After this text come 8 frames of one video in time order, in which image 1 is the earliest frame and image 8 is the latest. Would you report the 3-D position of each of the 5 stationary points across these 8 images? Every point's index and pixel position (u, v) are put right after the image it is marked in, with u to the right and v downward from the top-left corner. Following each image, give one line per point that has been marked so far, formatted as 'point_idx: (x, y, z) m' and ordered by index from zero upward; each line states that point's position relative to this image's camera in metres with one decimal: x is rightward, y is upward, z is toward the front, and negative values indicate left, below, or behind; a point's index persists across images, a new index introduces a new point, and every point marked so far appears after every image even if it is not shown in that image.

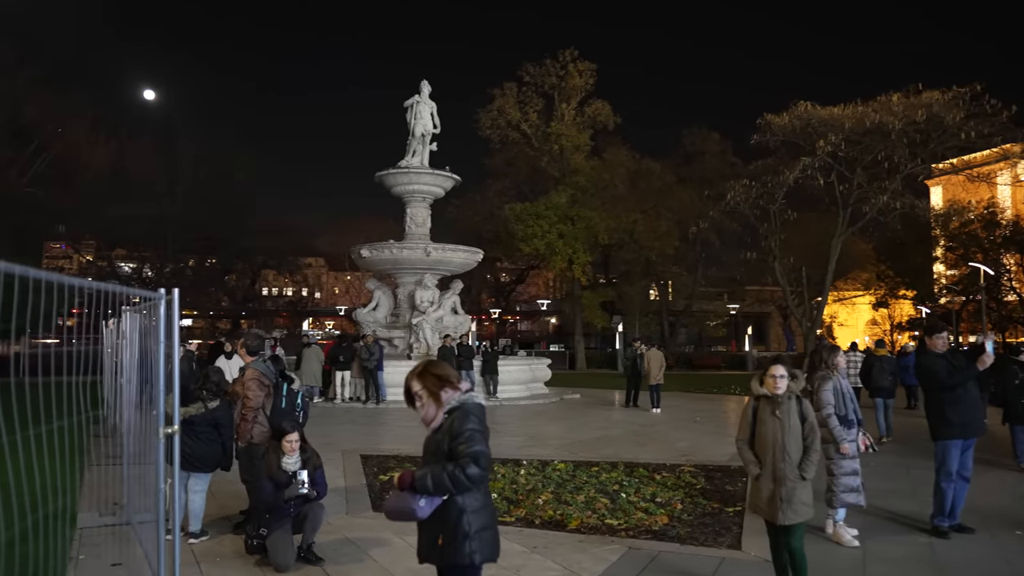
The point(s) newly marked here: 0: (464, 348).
0: (-1.1, -1.4, +17.8) m
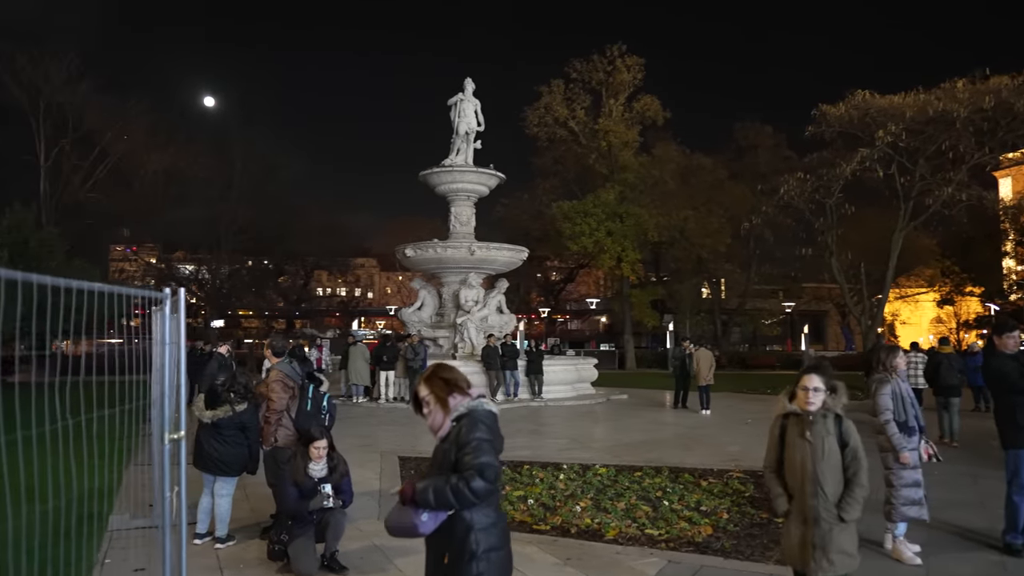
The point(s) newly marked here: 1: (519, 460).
0: (-0.1, -1.4, +17.5) m
1: (+0.1, -2.3, +10.2) m
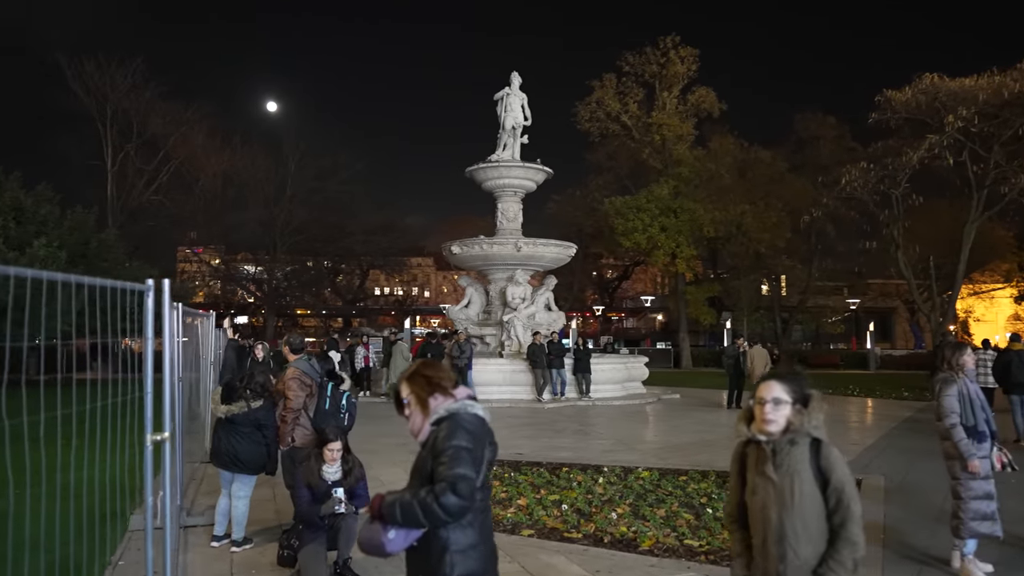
0: (+1.0, -1.3, +17.1) m
1: (+0.6, -2.3, +9.8) m
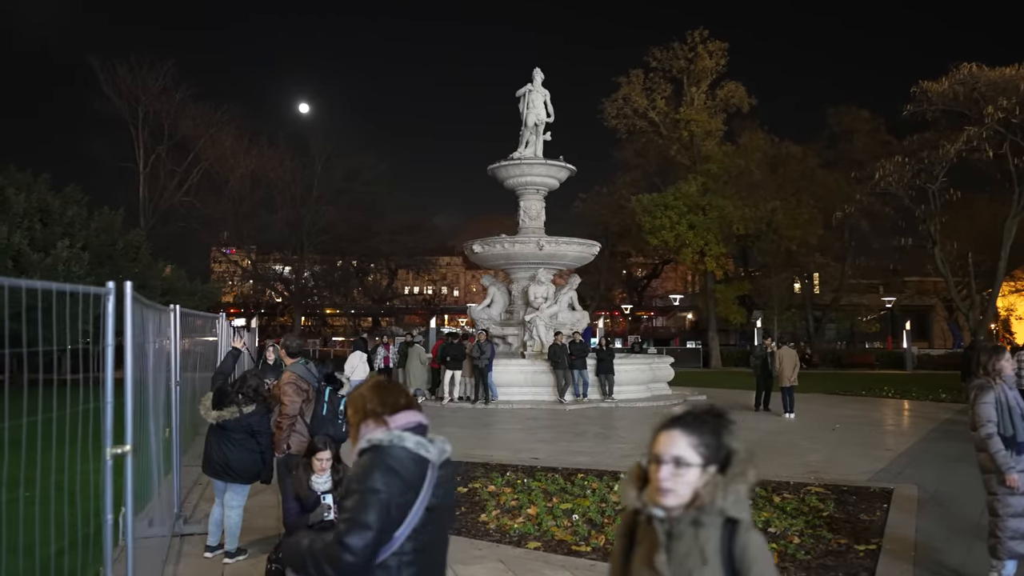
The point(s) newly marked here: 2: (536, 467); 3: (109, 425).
0: (+1.4, -1.3, +16.8) m
1: (+0.8, -2.3, +9.5) m
2: (+0.3, -2.2, +9.6) m
3: (-1.8, -0.6, +3.3) m
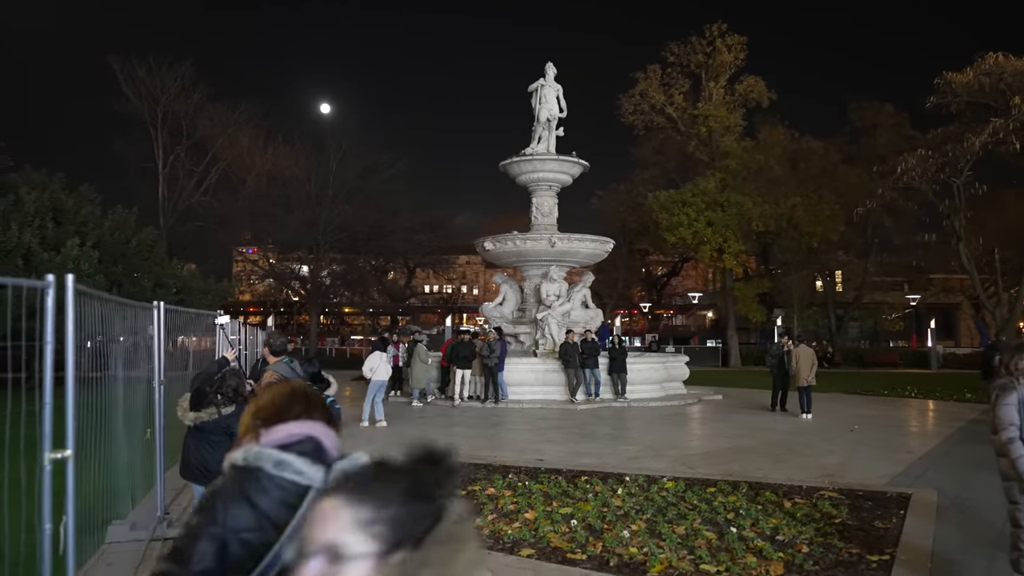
0: (+1.7, -1.2, +16.5) m
1: (+0.8, -2.2, +9.2) m
2: (+0.3, -2.2, +9.3) m
3: (-1.9, -0.6, +3.1) m
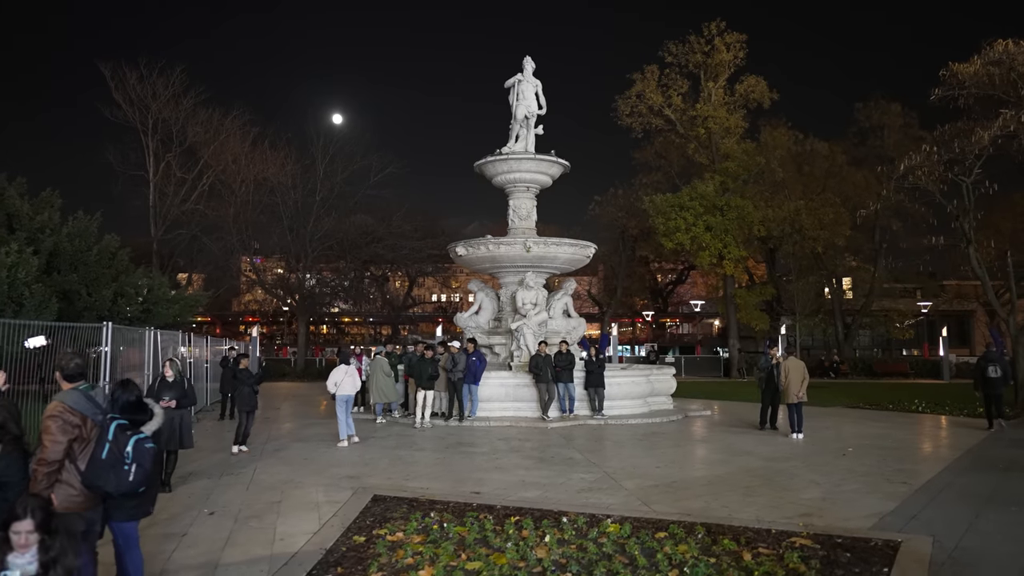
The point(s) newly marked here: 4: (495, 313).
0: (+1.0, -1.4, +15.2) m
1: (0.0, -2.3, +7.9) m
2: (-0.4, -2.3, +8.0) m
3: (-2.8, -0.6, +1.9) m
4: (-0.4, -0.6, +19.2) m
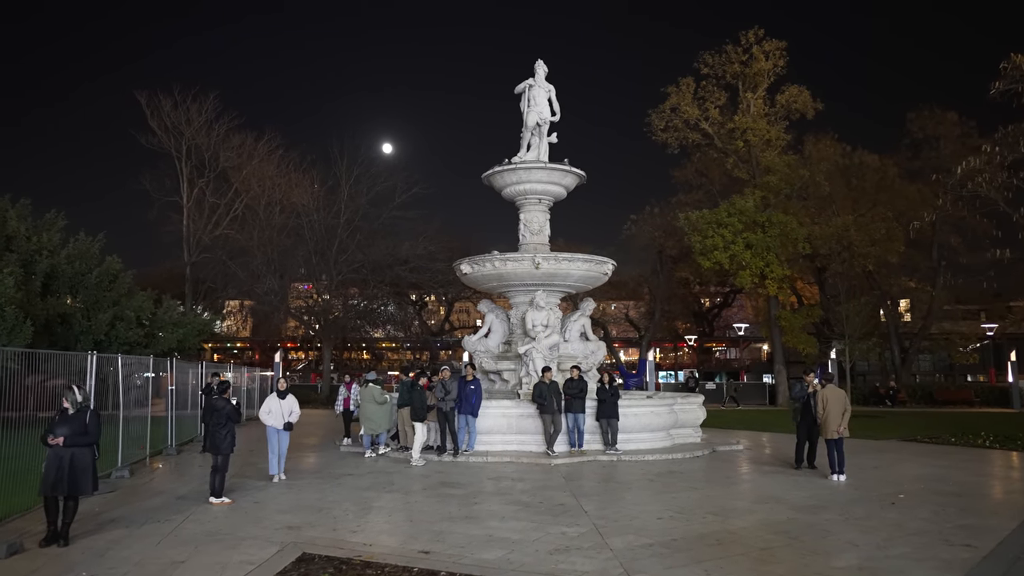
0: (+1.0, -1.7, +13.5) m
1: (-0.4, -2.4, +6.3) m
2: (-0.9, -2.4, +6.4) m
3: (-3.6, -0.5, +0.5) m
4: (-0.2, -1.1, +17.6) m
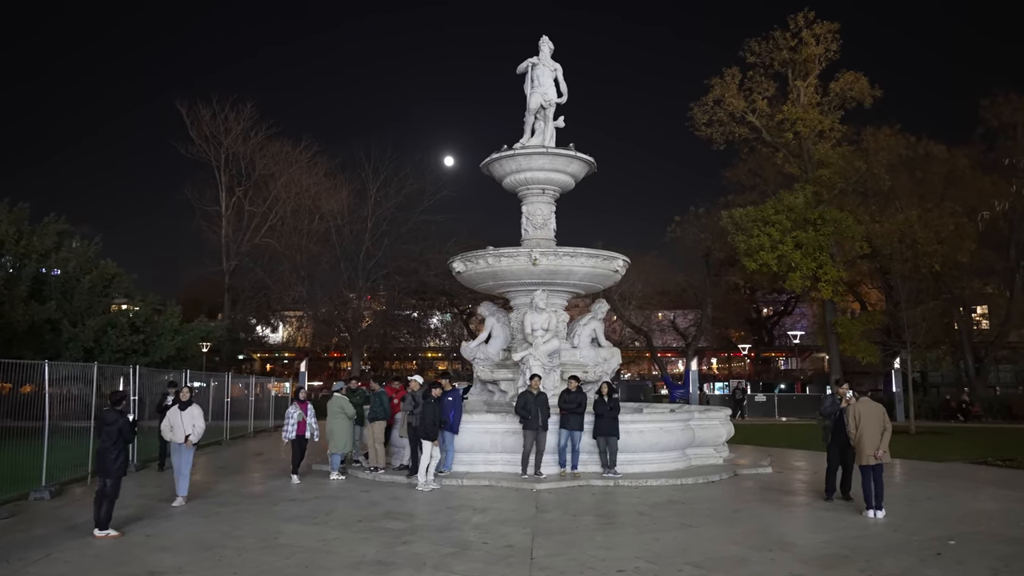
0: (+0.7, -1.7, +11.6) m
1: (-1.3, -2.2, +4.6) m
2: (-1.7, -2.2, +4.7) m
3: (-5.0, -0.3, -0.9) m
4: (-0.1, -1.1, +15.8) m
